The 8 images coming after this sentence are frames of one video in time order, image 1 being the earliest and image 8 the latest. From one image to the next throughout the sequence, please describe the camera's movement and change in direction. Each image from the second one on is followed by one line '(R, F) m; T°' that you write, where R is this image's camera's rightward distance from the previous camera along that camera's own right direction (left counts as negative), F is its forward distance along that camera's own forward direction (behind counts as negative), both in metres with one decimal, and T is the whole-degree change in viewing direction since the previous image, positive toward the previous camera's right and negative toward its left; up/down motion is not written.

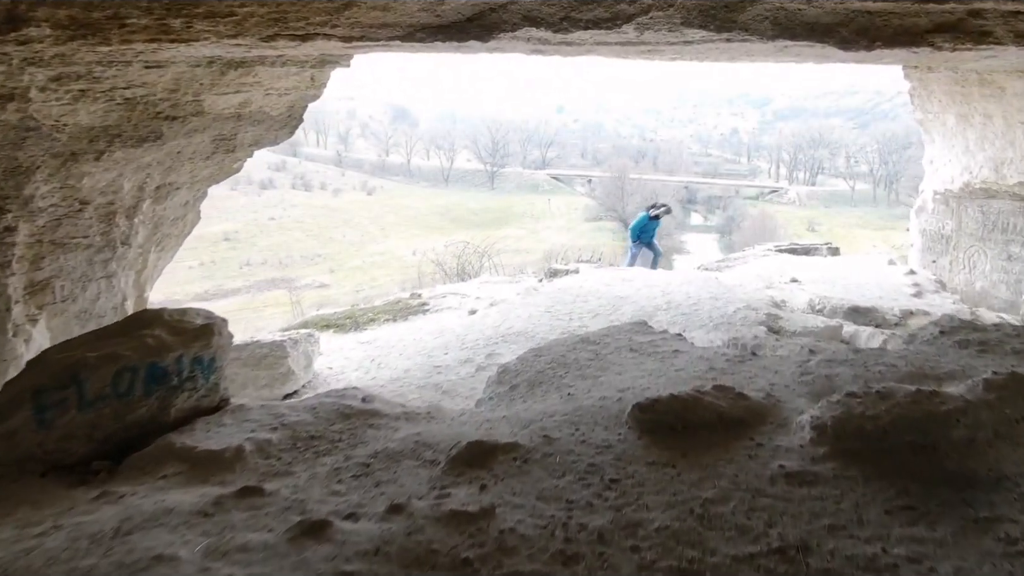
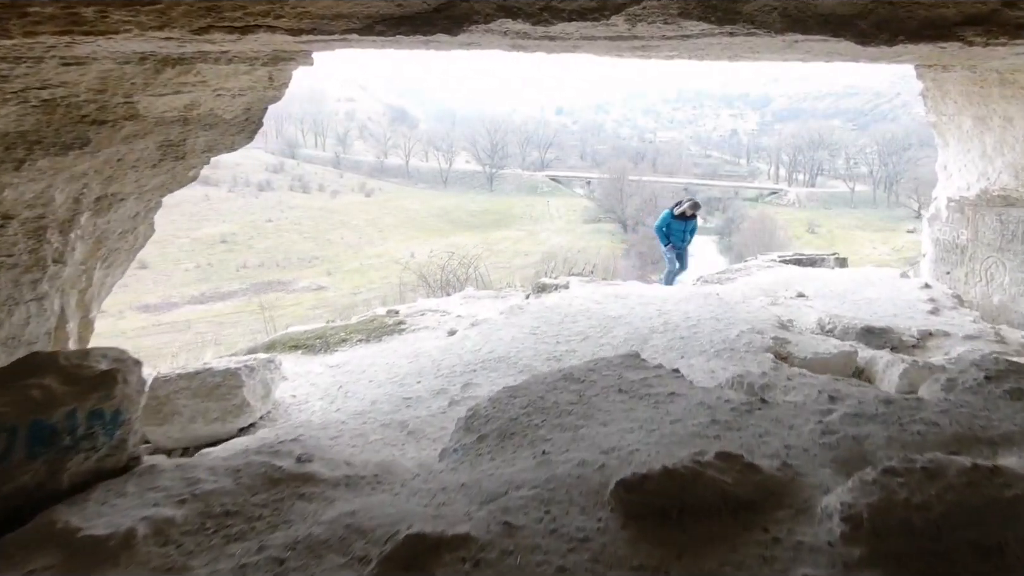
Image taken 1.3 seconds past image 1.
(+0.1, +0.4) m; 0°
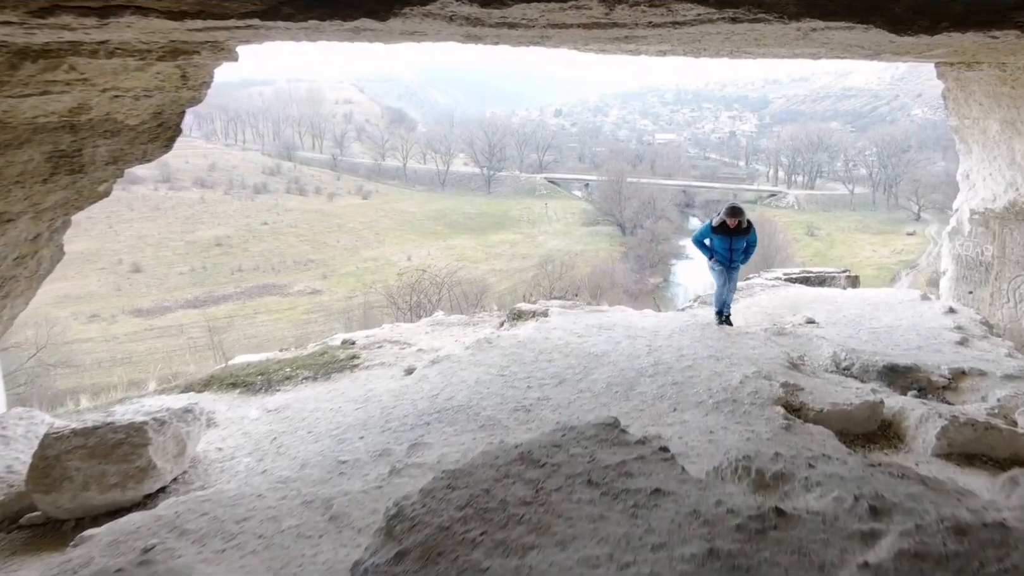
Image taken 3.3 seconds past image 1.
(+0.2, +0.6) m; 0°
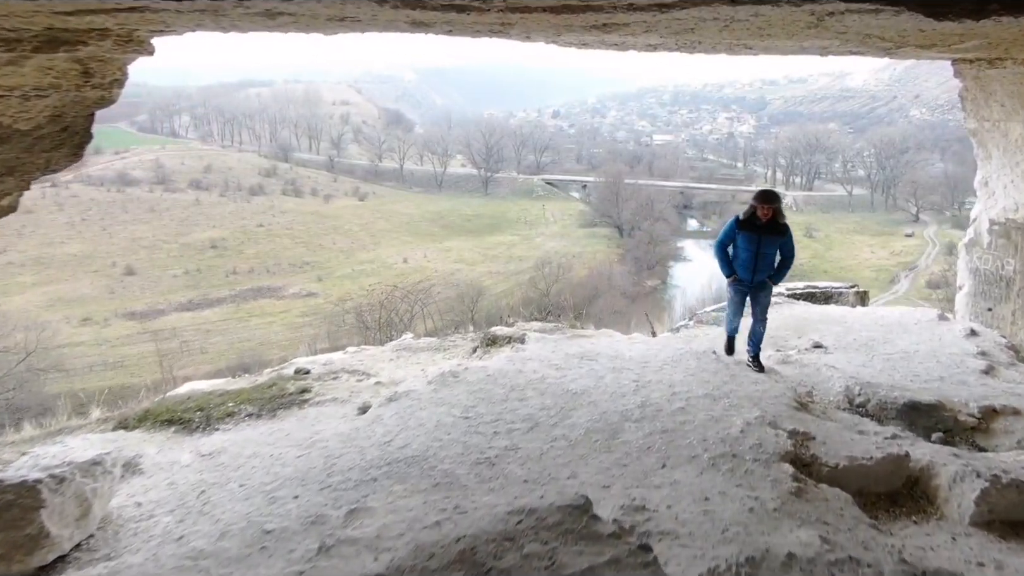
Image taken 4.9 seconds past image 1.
(+0.1, +0.4) m; 0°
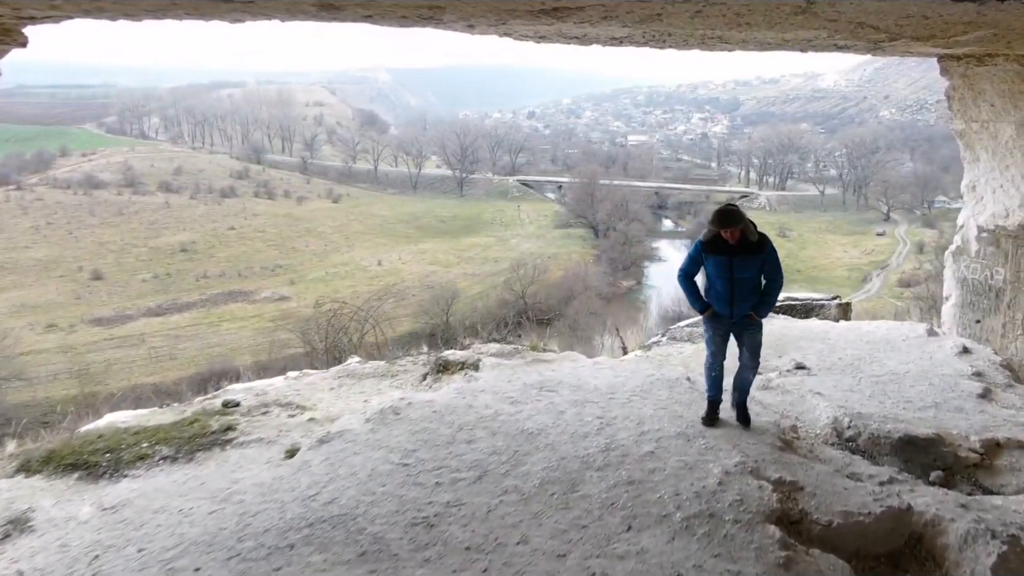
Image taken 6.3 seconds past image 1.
(+0.1, +0.4) m; +2°
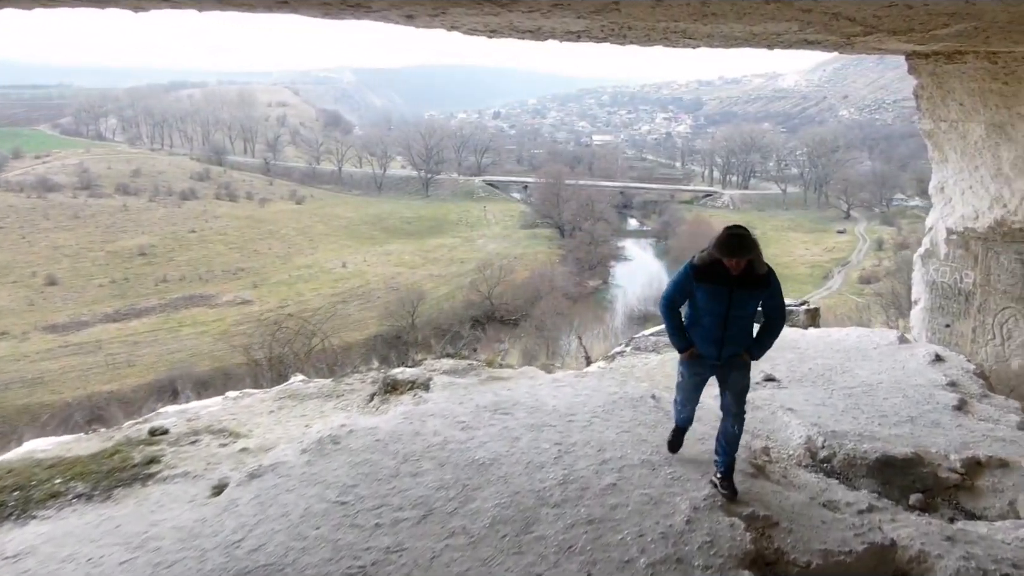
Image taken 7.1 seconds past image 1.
(+0.1, +0.2) m; +3°
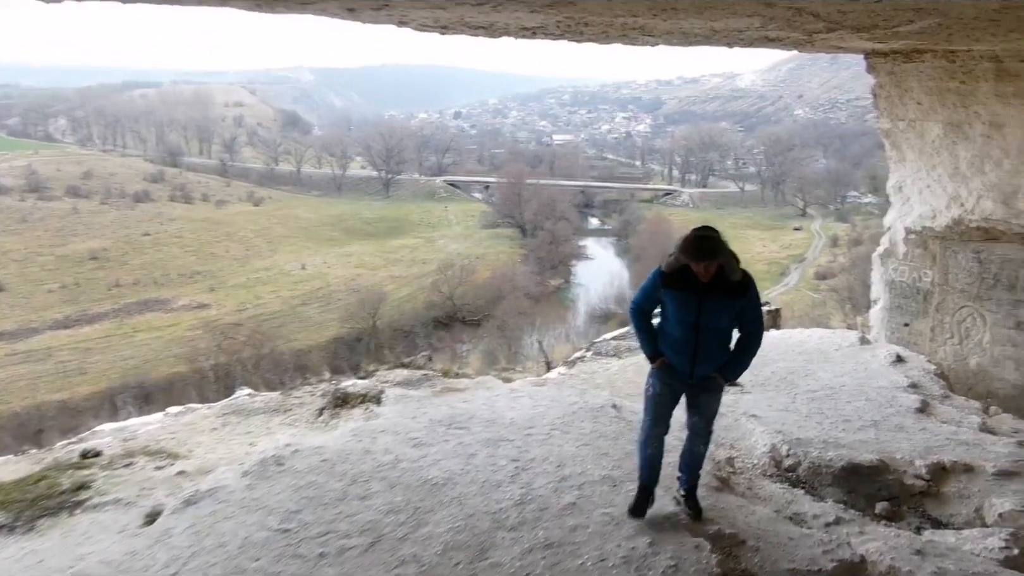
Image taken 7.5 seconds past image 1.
(0.0, +0.1) m; +3°
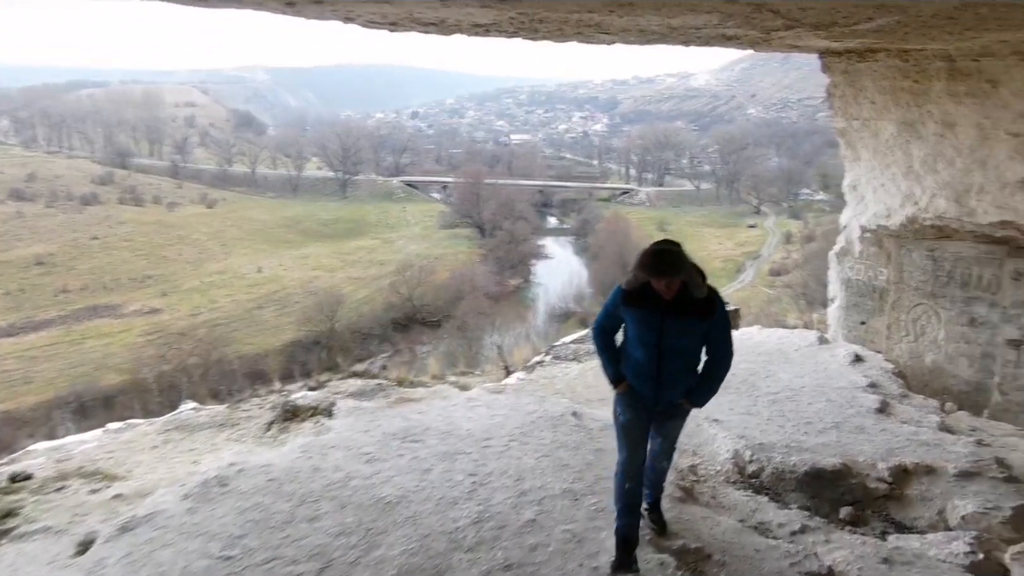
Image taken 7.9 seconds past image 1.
(0.0, +0.1) m; +3°
